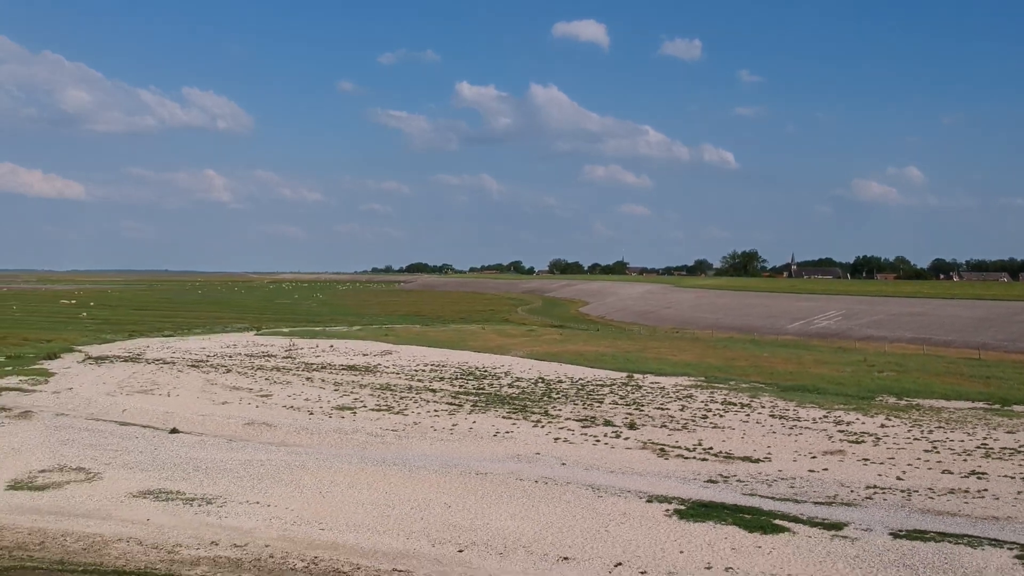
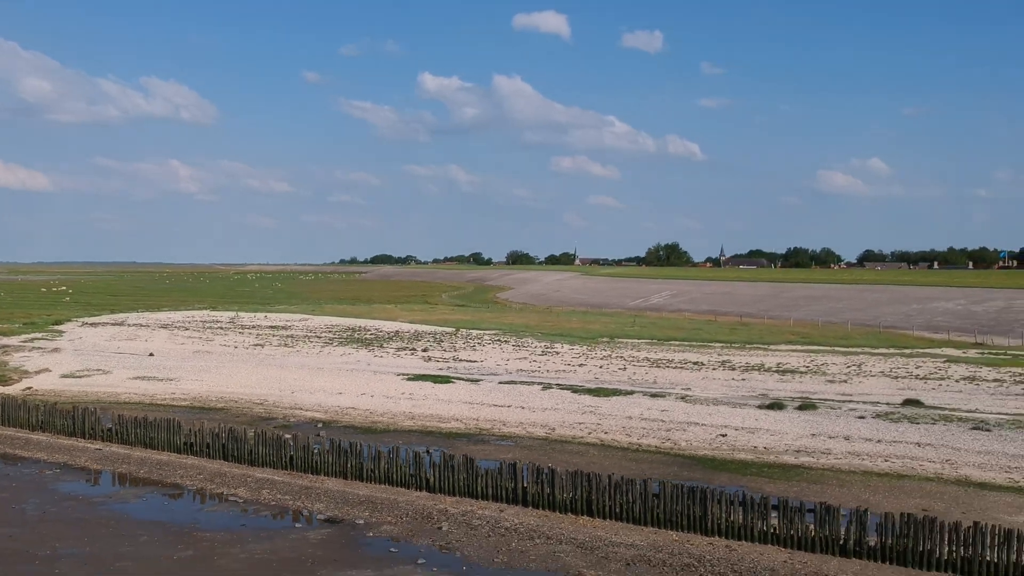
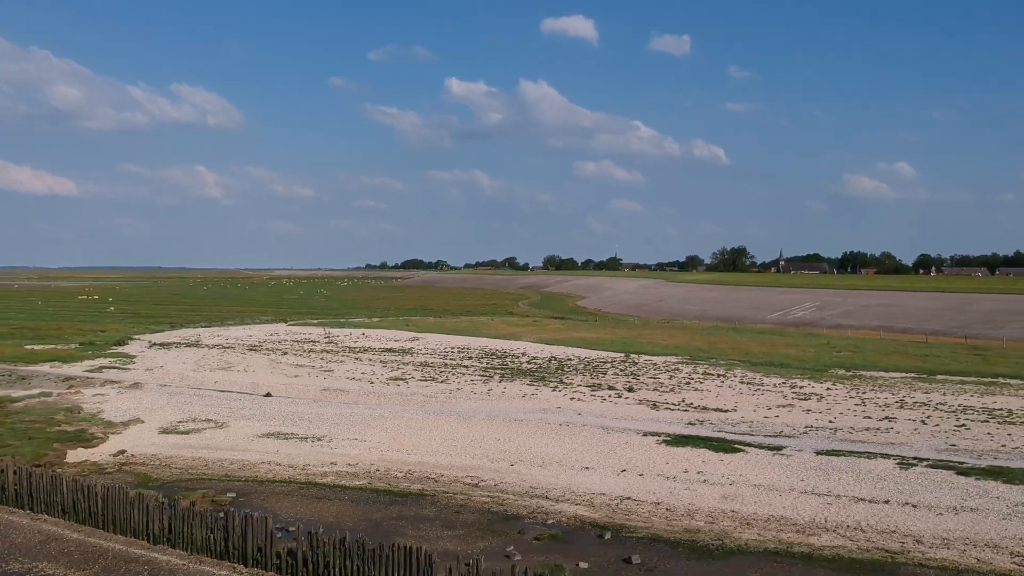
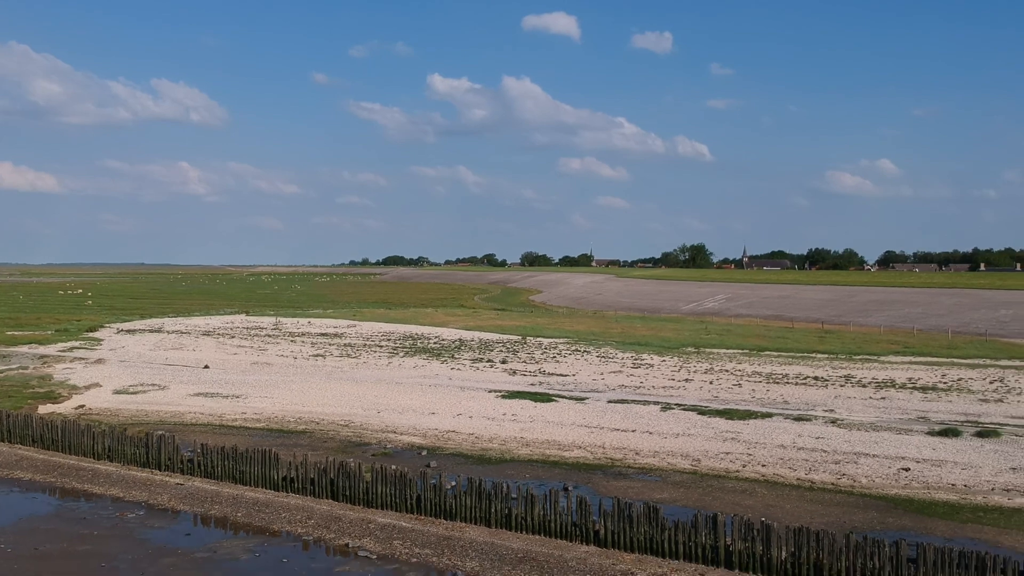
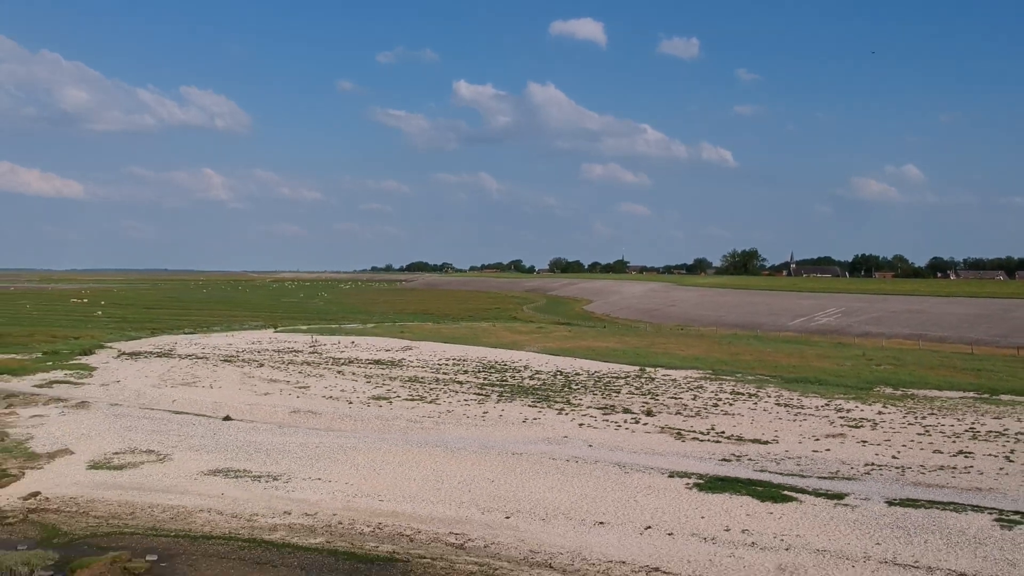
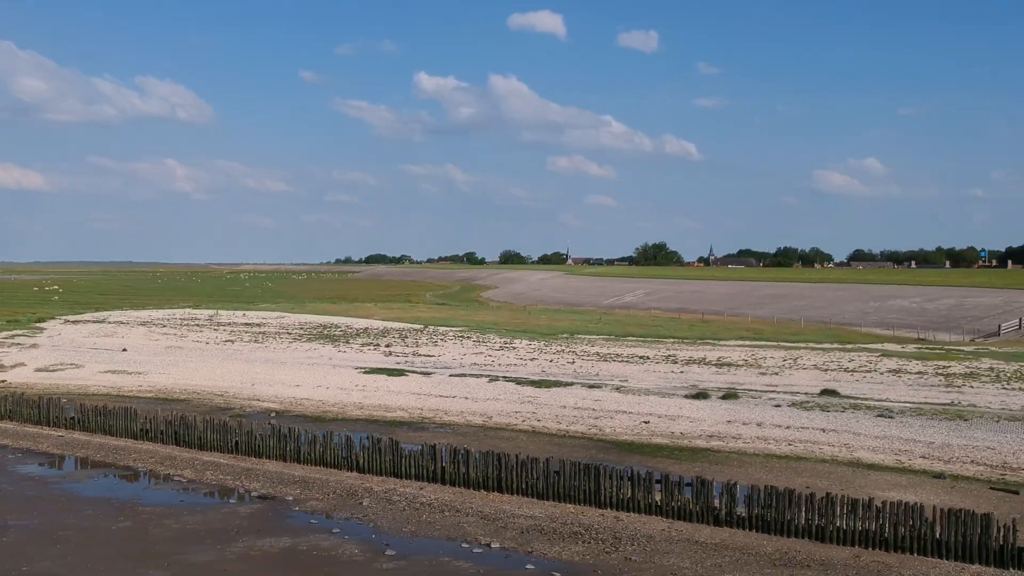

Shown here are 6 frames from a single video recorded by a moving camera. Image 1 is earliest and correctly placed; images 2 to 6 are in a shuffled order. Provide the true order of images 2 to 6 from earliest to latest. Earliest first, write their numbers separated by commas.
5, 3, 4, 2, 6
